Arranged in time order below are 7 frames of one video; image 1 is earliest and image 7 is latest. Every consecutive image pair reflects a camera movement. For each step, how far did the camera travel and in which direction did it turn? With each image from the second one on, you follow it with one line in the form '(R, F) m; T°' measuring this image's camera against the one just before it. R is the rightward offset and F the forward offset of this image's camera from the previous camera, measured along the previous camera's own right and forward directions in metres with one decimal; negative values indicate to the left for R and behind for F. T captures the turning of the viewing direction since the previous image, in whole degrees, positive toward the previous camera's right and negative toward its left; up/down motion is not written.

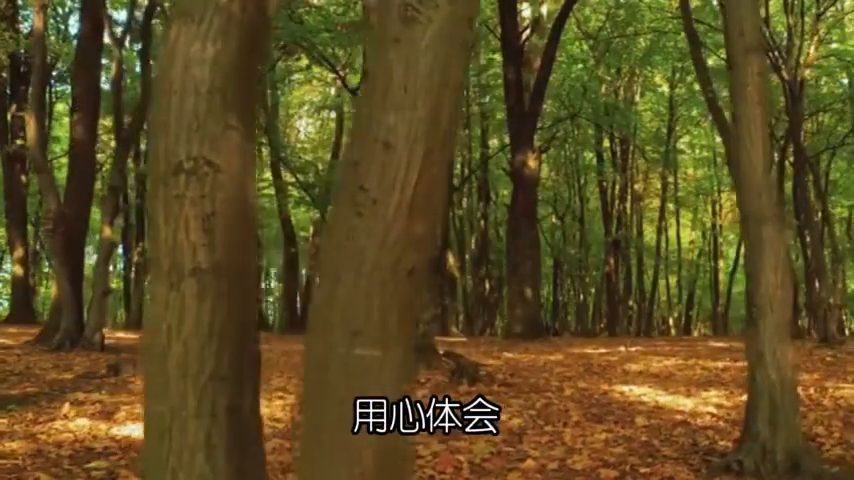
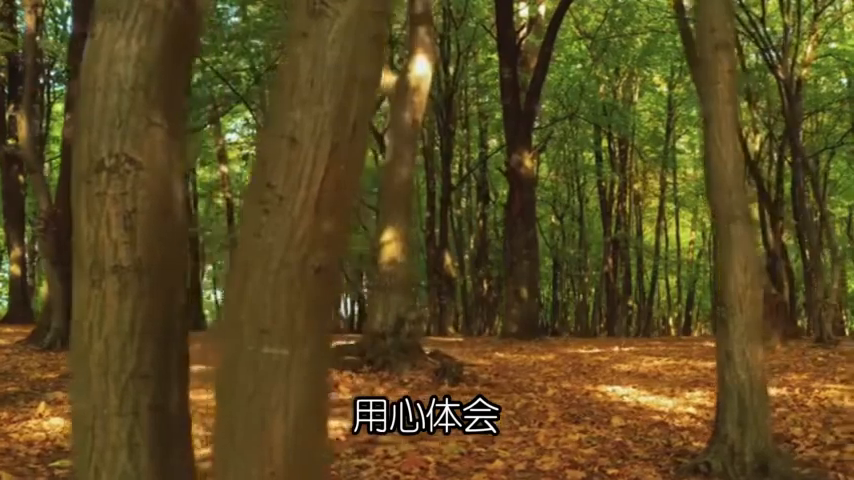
(+0.2, 0.0) m; 0°
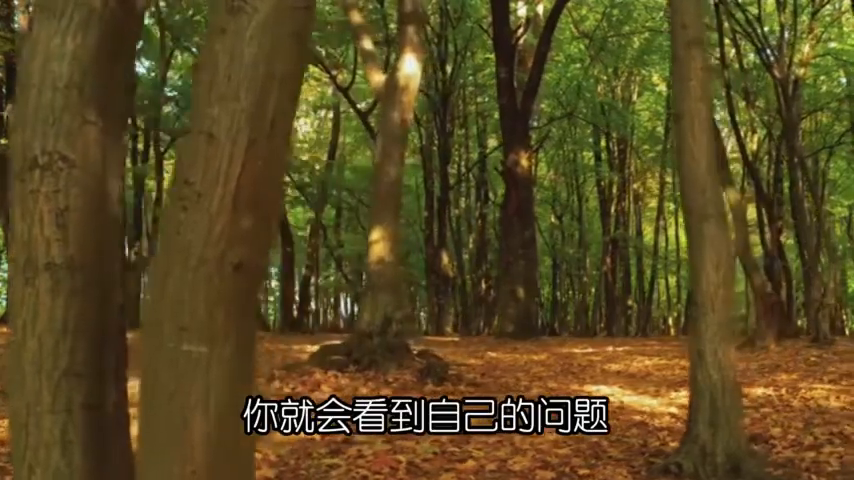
(+0.2, 0.0) m; 0°
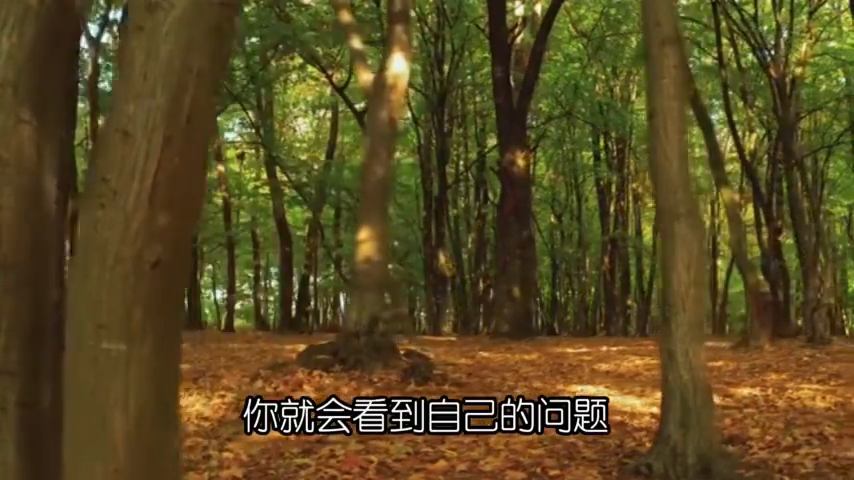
(+0.2, 0.0) m; 0°
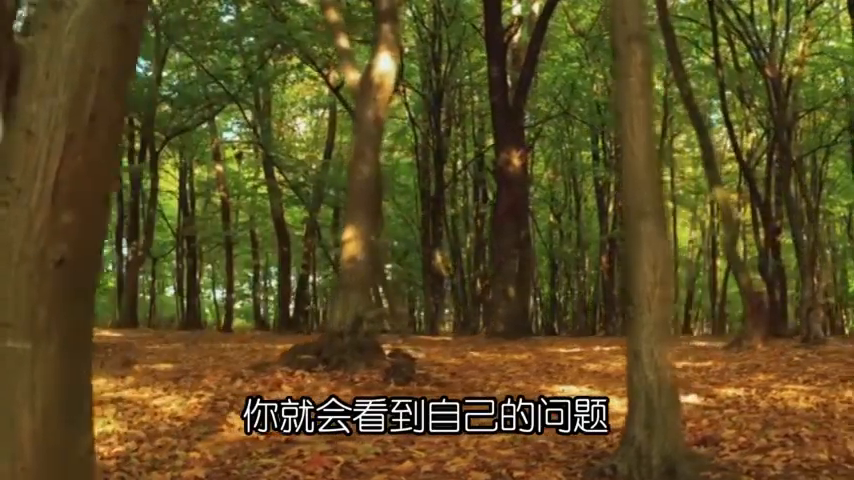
(+0.2, 0.0) m; 0°
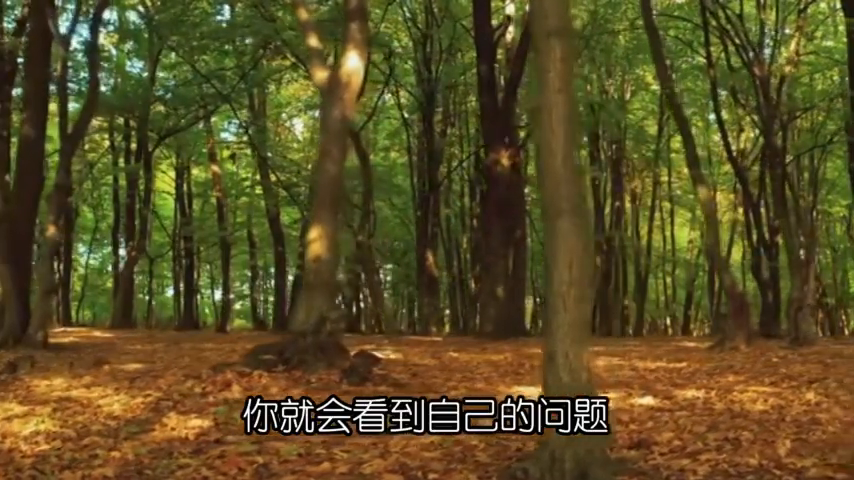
(+0.5, +0.1) m; -1°
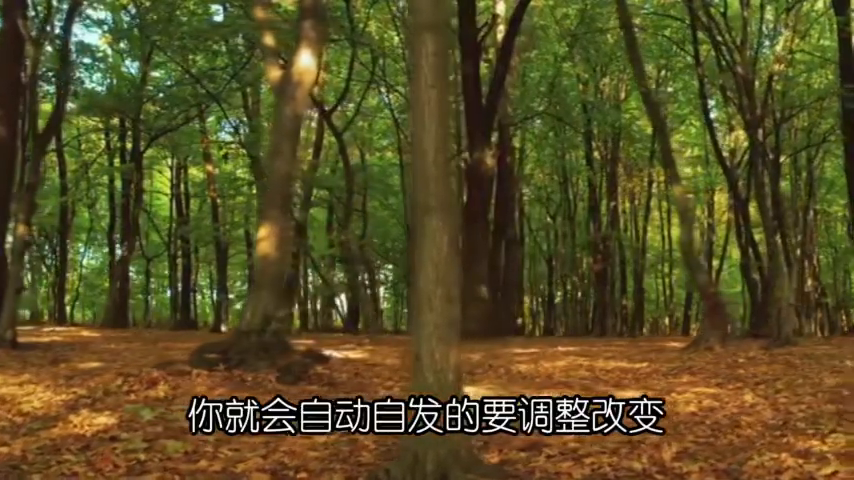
(+0.8, +0.1) m; -1°
